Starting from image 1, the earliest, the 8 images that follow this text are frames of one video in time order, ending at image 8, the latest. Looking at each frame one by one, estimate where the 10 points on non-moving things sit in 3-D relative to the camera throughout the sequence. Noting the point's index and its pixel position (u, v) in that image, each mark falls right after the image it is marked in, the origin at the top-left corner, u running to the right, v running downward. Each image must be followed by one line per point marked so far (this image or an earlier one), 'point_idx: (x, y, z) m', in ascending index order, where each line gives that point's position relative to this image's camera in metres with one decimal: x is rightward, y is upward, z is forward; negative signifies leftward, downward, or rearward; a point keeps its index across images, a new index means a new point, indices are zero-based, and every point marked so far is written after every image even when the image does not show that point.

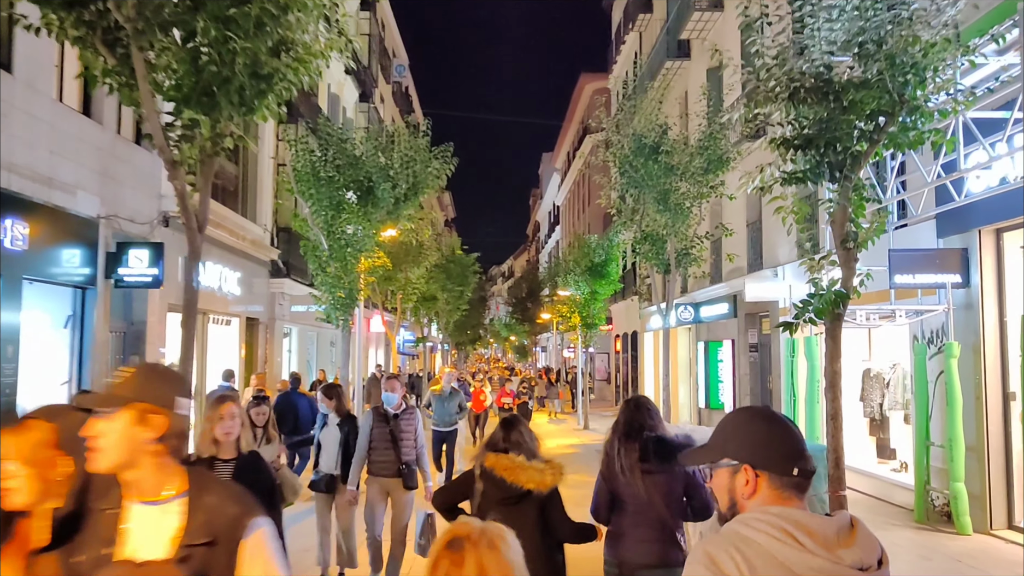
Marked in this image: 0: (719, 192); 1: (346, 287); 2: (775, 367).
0: (+3.1, +1.4, +12.9) m
1: (-2.5, 0.0, +12.9) m
2: (+5.1, -1.6, +16.8) m
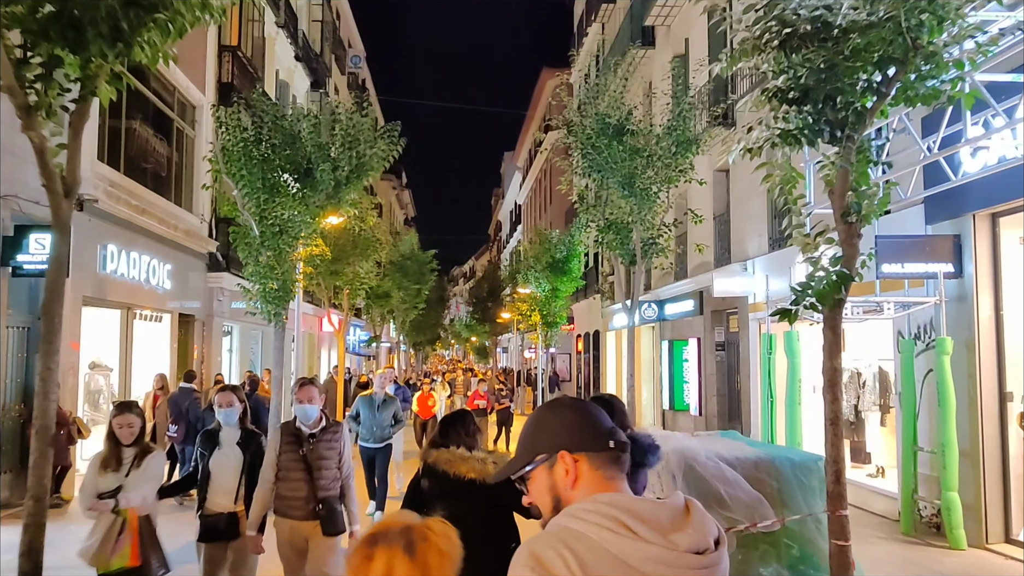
0: (+2.5, +1.5, +11.9) m
1: (-3.2, +0.2, +11.7) m
2: (+4.3, -1.5, +15.9) m
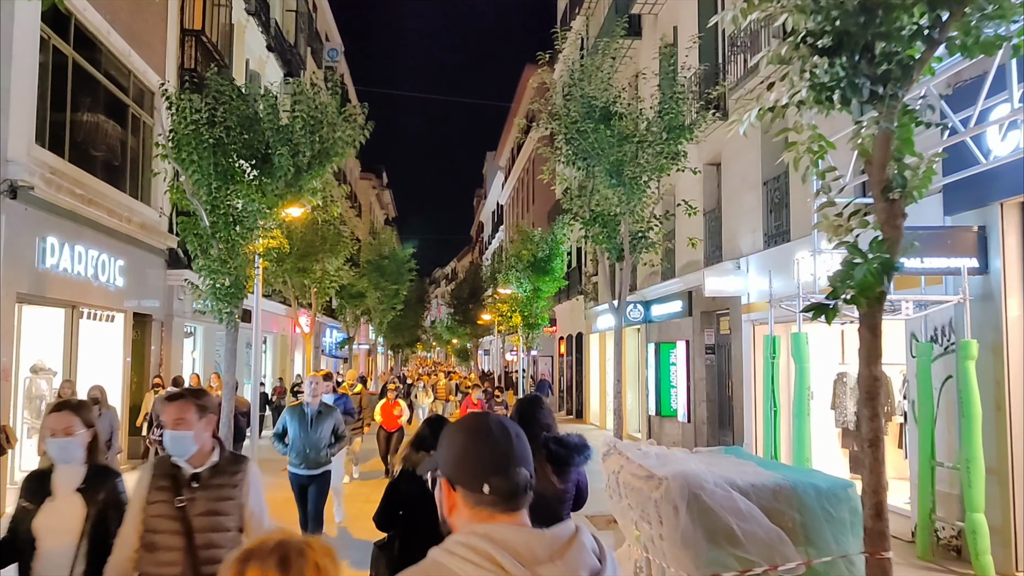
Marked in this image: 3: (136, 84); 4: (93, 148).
0: (+2.2, +1.6, +11.0) m
1: (-3.5, +0.2, +10.6) m
2: (+3.9, -1.5, +15.0) m
3: (-7.1, +3.8, +16.2) m
4: (-7.0, +2.3, +14.3) m
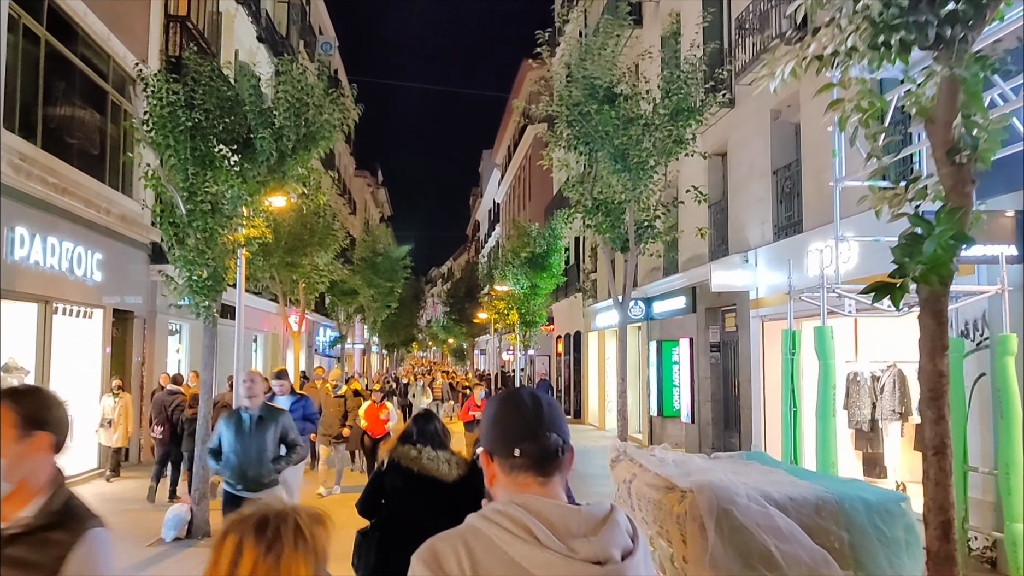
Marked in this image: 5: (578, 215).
0: (+2.2, +1.6, +10.3) m
1: (-3.5, +0.3, +10.0) m
2: (+3.9, -1.4, +14.4) m
3: (-7.1, +3.9, +15.5) m
4: (-7.0, +2.4, +13.6) m
5: (+0.8, +0.9, +10.8) m
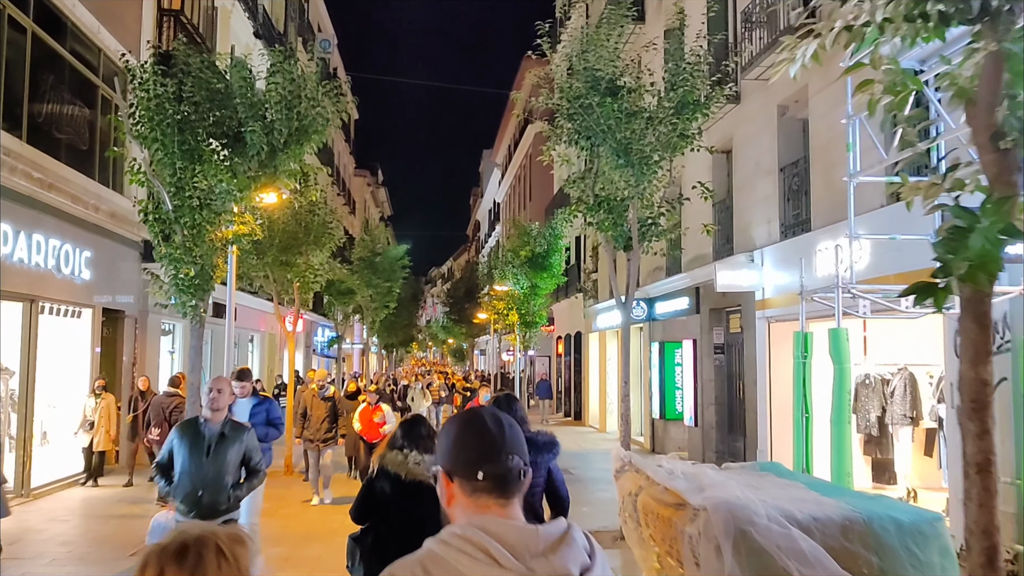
0: (+2.1, +1.6, +9.9) m
1: (-3.5, +0.3, +9.6) m
2: (+3.9, -1.4, +14.0) m
3: (-7.1, +3.9, +15.1) m
4: (-7.0, +2.4, +13.2) m
5: (+0.8, +0.9, +10.4) m
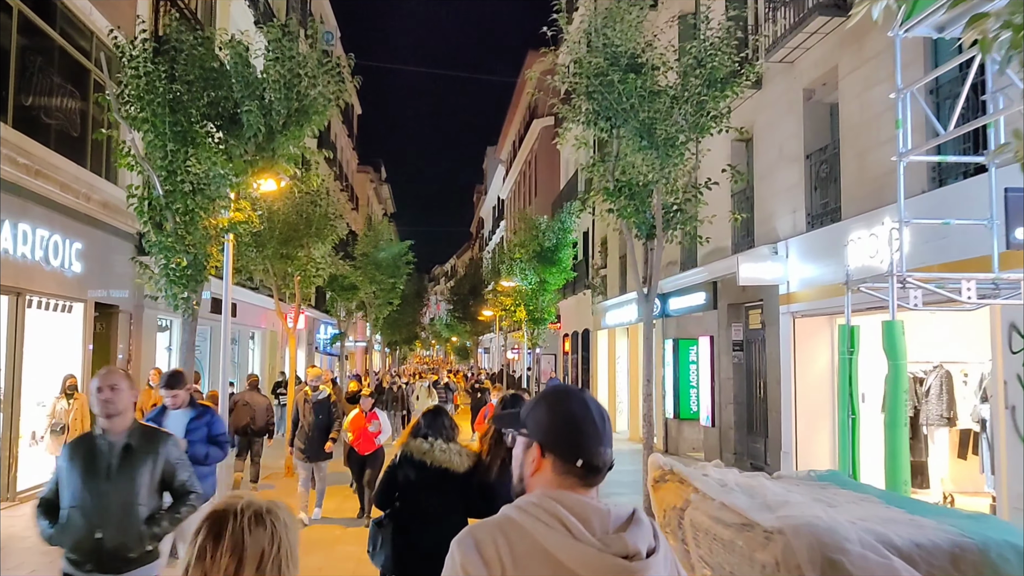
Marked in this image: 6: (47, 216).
0: (+2.3, +1.7, +9.3) m
1: (-3.4, +0.4, +9.0) m
2: (+4.0, -1.3, +13.3) m
3: (-6.9, +4.0, +14.5) m
4: (-6.8, +2.5, +12.6) m
5: (+1.0, +1.0, +9.8) m
6: (-6.6, +1.0, +12.1) m
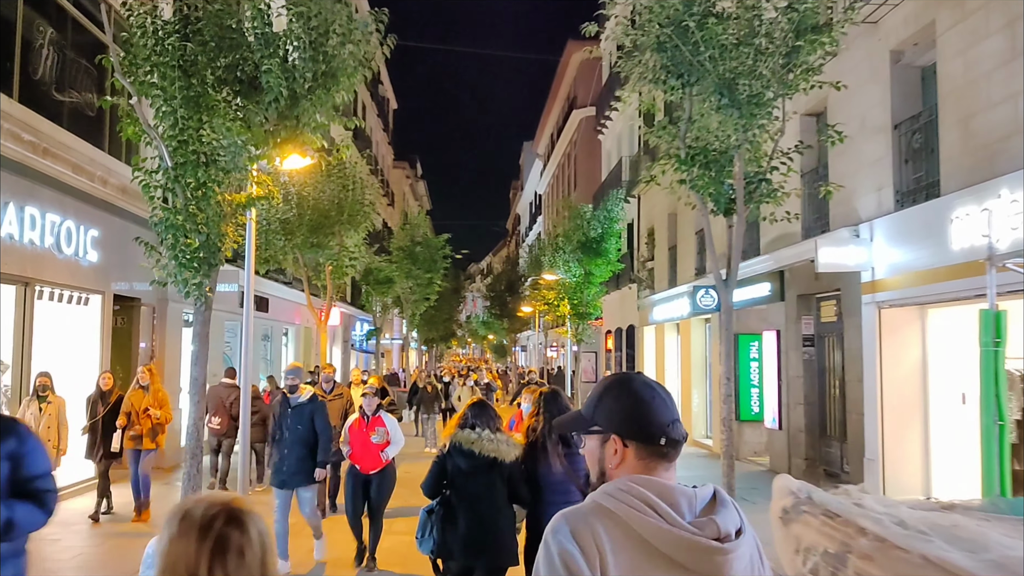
0: (+2.8, +1.9, +8.0) m
1: (-2.8, +0.5, +7.9) m
2: (+4.7, -1.1, +12.0) m
3: (-6.2, +4.2, +13.5) m
4: (-6.2, +2.7, +11.7) m
5: (+1.5, +1.2, +8.5) m
6: (-5.9, +1.1, +11.2) m
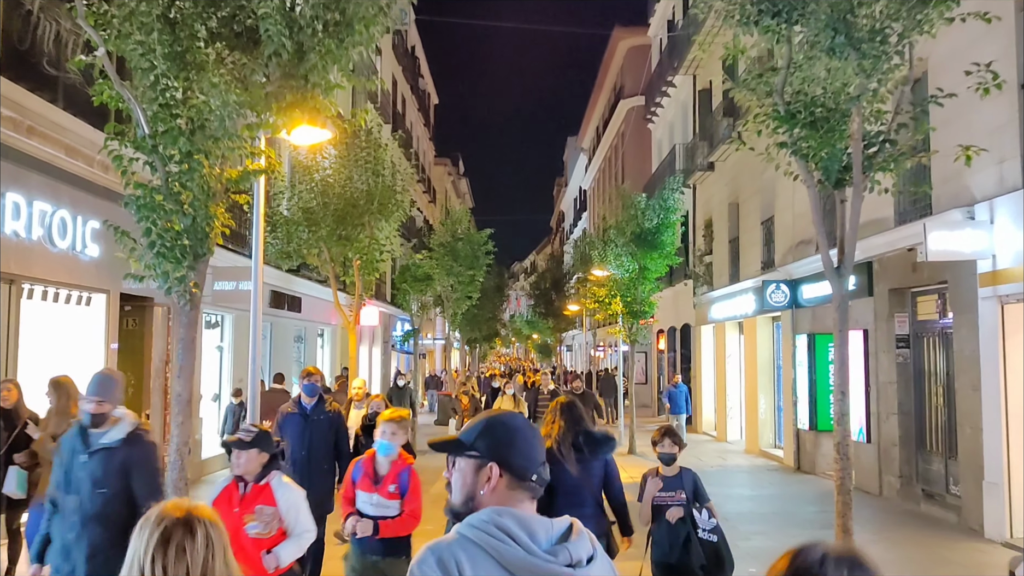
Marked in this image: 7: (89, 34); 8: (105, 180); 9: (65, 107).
0: (+3.2, +2.0, +6.3) m
1: (-2.4, +0.6, +6.5) m
2: (+5.3, -1.0, +10.2) m
3: (-5.5, +4.2, +12.3) m
4: (-5.6, +2.7, +10.4) m
5: (+2.0, +1.2, +6.9) m
6: (-5.3, +1.2, +9.9) m
7: (-3.3, +2.0, +6.6) m
8: (-5.2, +1.4, +11.2) m
9: (-5.6, +2.3, +10.7) m
